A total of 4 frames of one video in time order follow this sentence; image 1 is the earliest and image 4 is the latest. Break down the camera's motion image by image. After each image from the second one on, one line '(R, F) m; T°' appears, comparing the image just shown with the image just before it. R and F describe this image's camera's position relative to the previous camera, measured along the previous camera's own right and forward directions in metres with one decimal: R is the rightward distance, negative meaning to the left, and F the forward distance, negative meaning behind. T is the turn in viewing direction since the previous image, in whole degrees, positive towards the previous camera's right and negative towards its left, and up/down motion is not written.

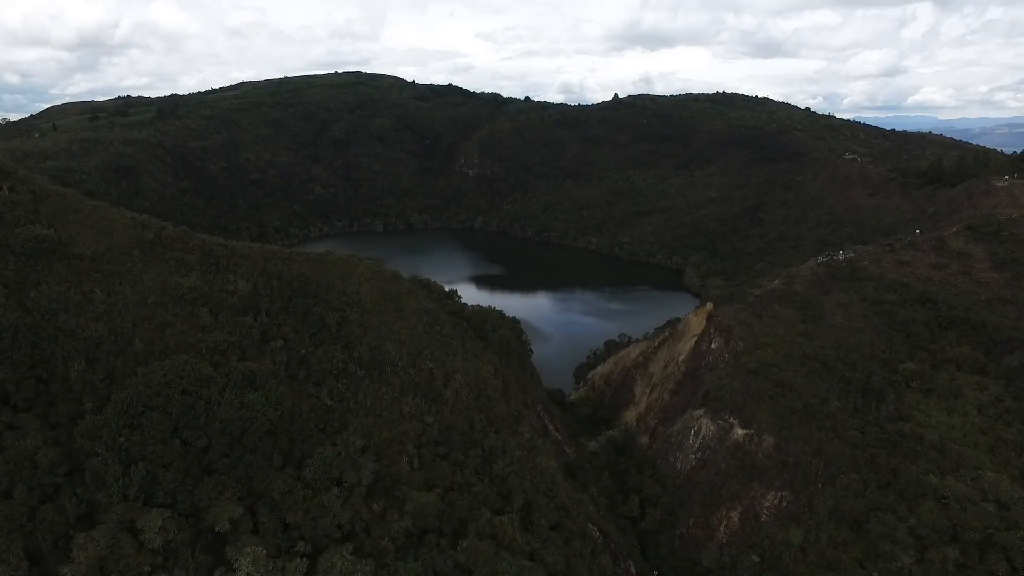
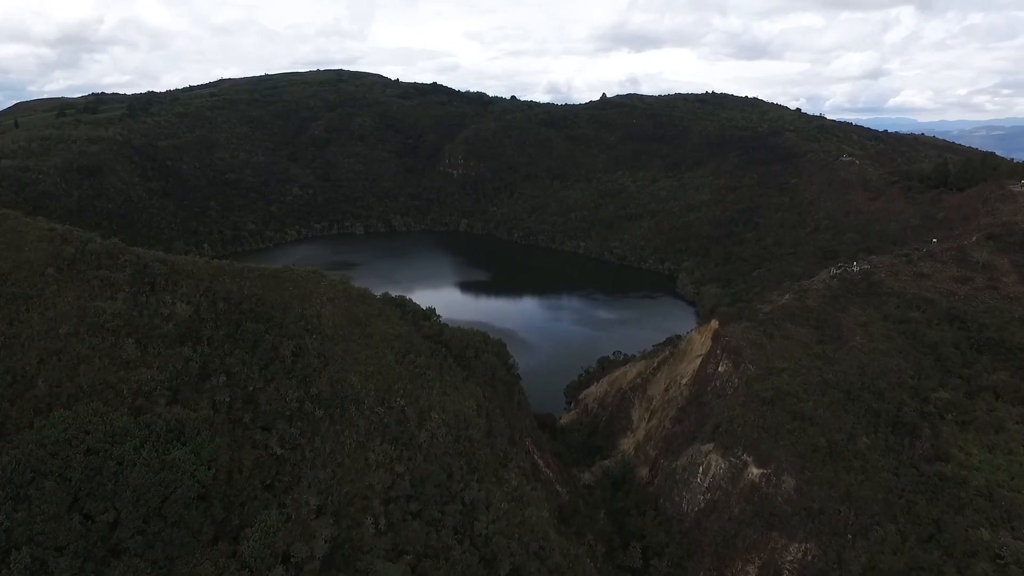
(+0.1, +3.1) m; +1°
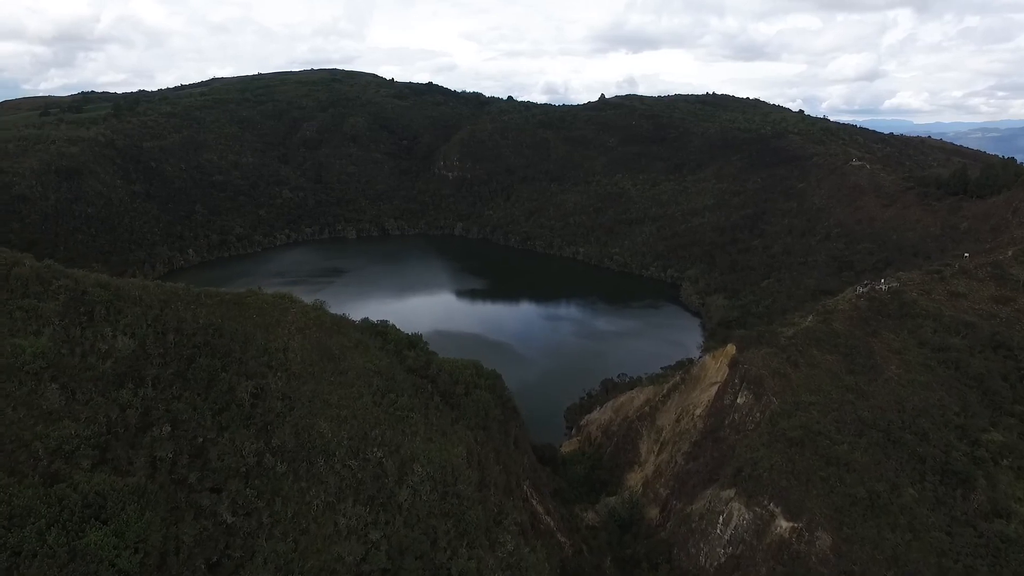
(0.0, +2.7) m; 0°
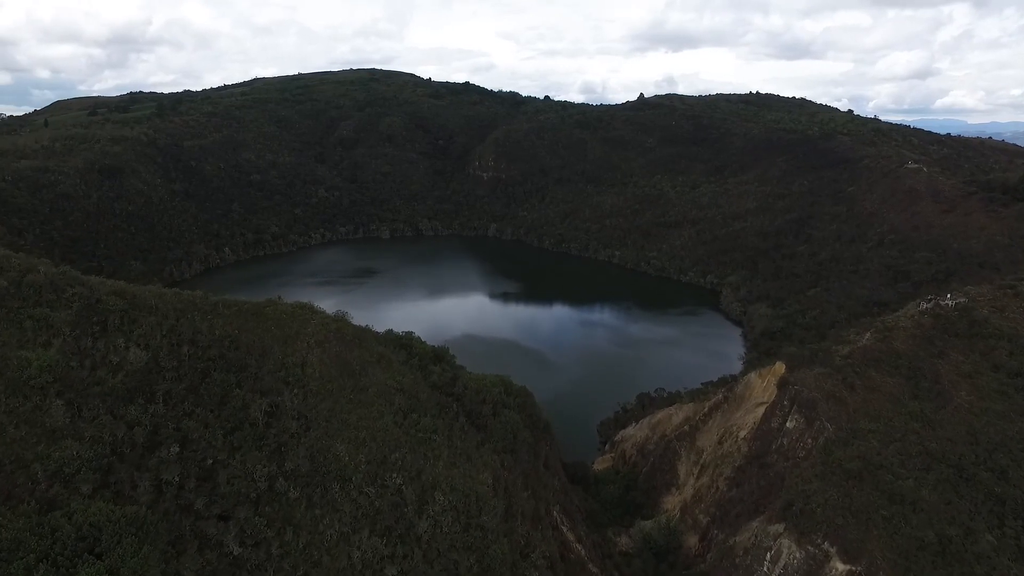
(-0.1, +1.2) m; -3°
